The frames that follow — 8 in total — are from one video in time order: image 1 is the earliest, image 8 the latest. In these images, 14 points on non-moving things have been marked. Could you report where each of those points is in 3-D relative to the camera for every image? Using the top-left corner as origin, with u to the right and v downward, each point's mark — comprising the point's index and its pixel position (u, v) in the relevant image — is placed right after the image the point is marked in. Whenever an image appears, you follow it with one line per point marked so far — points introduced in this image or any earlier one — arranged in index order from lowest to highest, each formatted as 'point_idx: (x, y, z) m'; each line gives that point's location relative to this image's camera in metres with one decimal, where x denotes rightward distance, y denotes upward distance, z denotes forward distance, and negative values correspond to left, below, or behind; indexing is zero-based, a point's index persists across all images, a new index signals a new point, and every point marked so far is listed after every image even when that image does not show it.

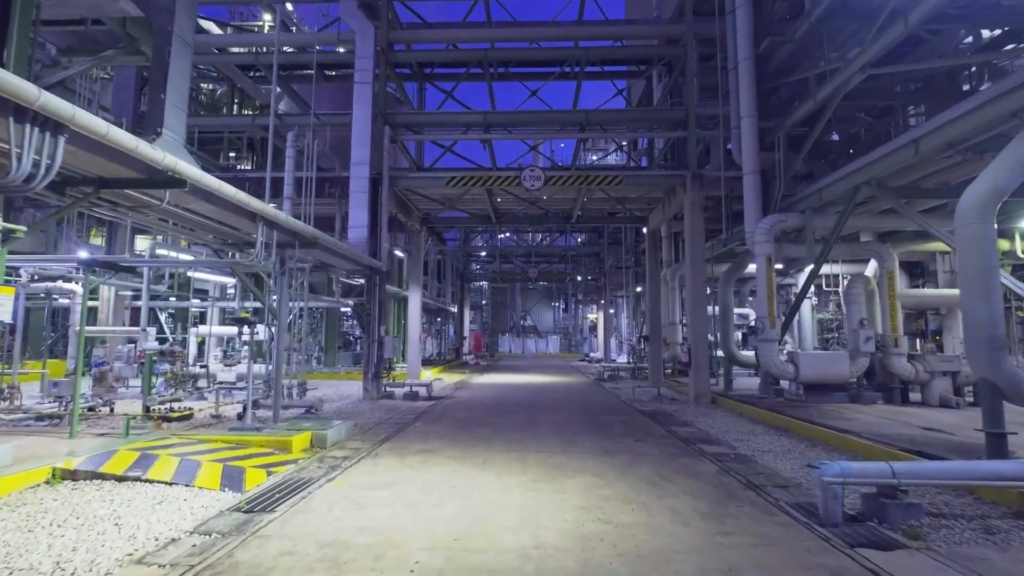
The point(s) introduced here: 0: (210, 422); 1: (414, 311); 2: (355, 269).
0: (-4.9, -2.2, +8.5) m
1: (-3.0, -0.7, +15.9) m
2: (-3.4, +0.4, +11.3) m
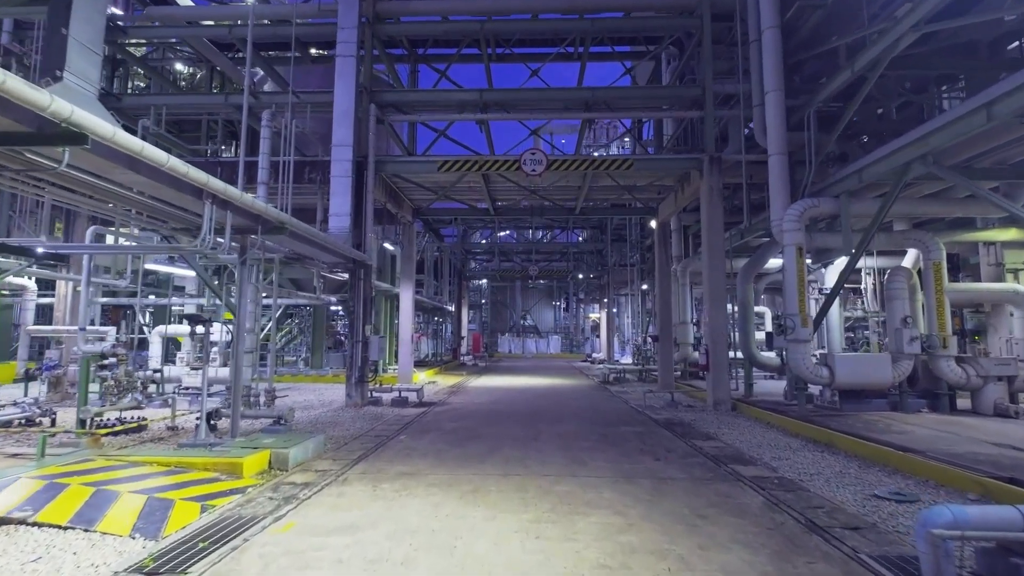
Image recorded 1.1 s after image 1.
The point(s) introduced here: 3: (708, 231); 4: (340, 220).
0: (-4.9, -2.1, +7.4) m
1: (-3.1, -0.6, +14.8) m
2: (-3.4, +0.5, +10.2) m
3: (+3.9, +1.1, +10.5) m
4: (-3.4, +1.3, +10.2) m
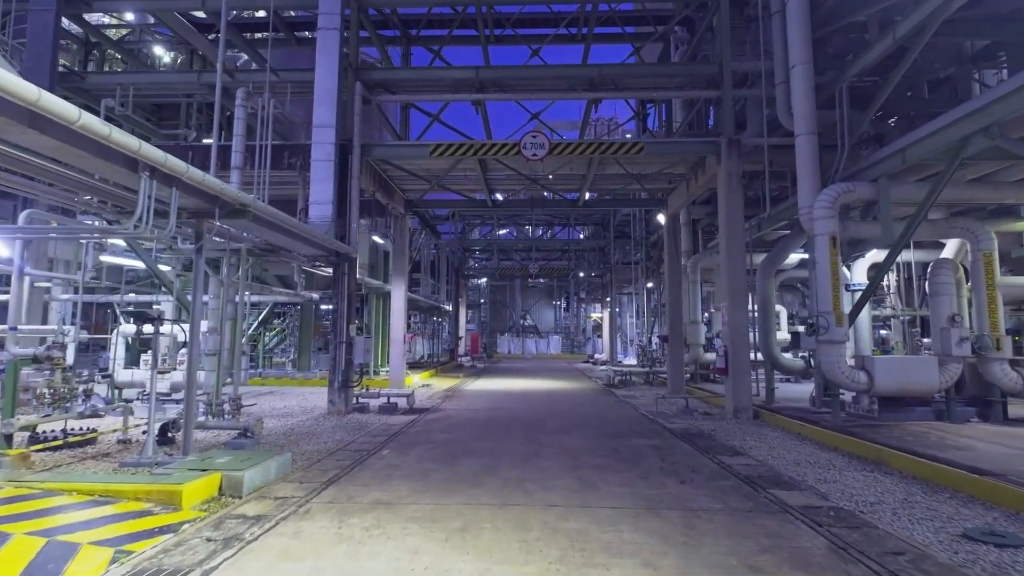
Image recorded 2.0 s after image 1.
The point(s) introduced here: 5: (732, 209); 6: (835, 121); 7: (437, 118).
0: (-4.9, -2.0, +6.4) m
1: (-3.1, -0.5, +13.8) m
2: (-3.5, +0.6, +9.3) m
3: (+3.9, +1.2, +9.6) m
4: (-3.4, +1.4, +9.3) m
5: (+4.0, +1.4, +9.6) m
6: (+5.5, +2.8, +8.9) m
7: (-1.7, +3.8, +11.8) m
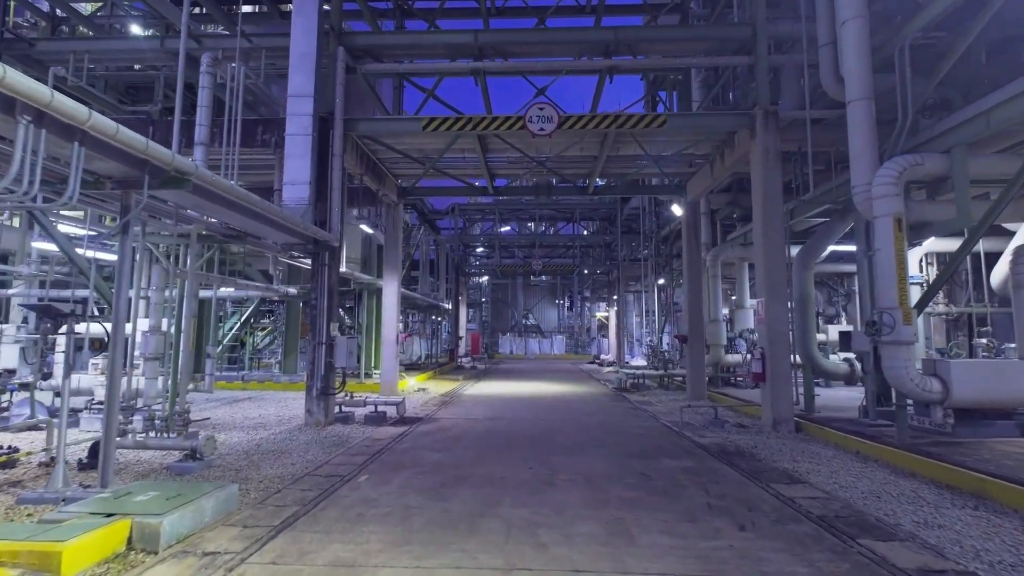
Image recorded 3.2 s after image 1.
0: (-4.9, -1.9, +5.2) m
1: (-3.0, -0.4, +12.6) m
2: (-3.4, +0.7, +8.1) m
3: (+4.0, +1.3, +8.3) m
4: (-3.3, +1.5, +8.1) m
5: (+4.1, +1.5, +8.3) m
6: (+5.6, +2.9, +7.7) m
7: (-1.6, +4.0, +10.6) m
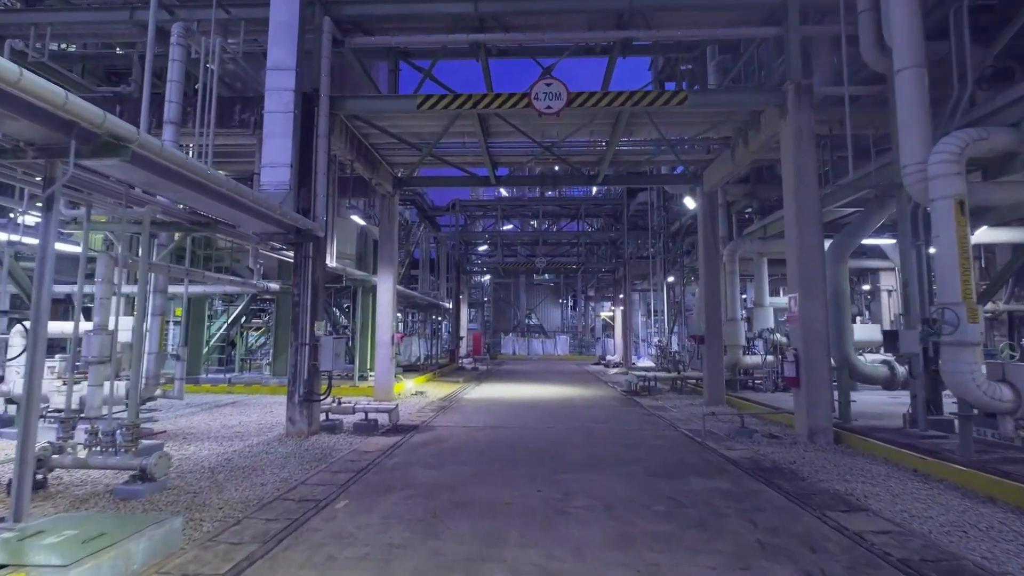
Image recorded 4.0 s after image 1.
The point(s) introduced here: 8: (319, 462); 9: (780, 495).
0: (-4.8, -1.8, +4.4) m
1: (-2.9, -0.4, +11.8) m
2: (-3.3, +0.8, +7.3) m
3: (+4.0, +1.4, +7.5) m
4: (-3.3, +1.6, +7.2) m
5: (+4.1, +1.6, +7.5) m
6: (+5.6, +3.0, +6.8) m
7: (-1.5, +4.0, +9.8) m
8: (-2.3, -2.1, +6.1) m
9: (+2.5, -1.9, +4.9) m
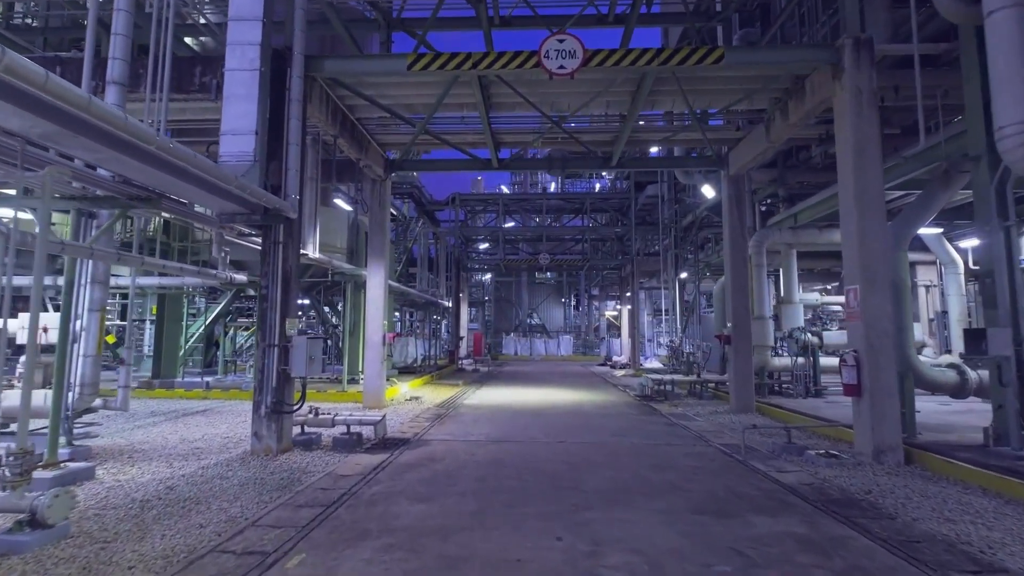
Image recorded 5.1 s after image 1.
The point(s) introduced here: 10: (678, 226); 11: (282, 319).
0: (-4.7, -1.7, +3.2) m
1: (-2.8, -0.2, +10.6) m
2: (-3.3, +0.9, +6.1) m
3: (+4.1, +1.5, +6.3) m
4: (-3.2, +1.7, +6.1) m
5: (+4.2, +1.7, +6.3) m
6: (+5.7, +3.1, +5.6) m
7: (-1.5, +4.1, +8.6) m
8: (-2.2, -1.9, +5.0) m
9: (+2.6, -1.8, +3.7) m
10: (+5.8, +2.2, +18.3) m
11: (-2.8, -0.4, +6.5) m
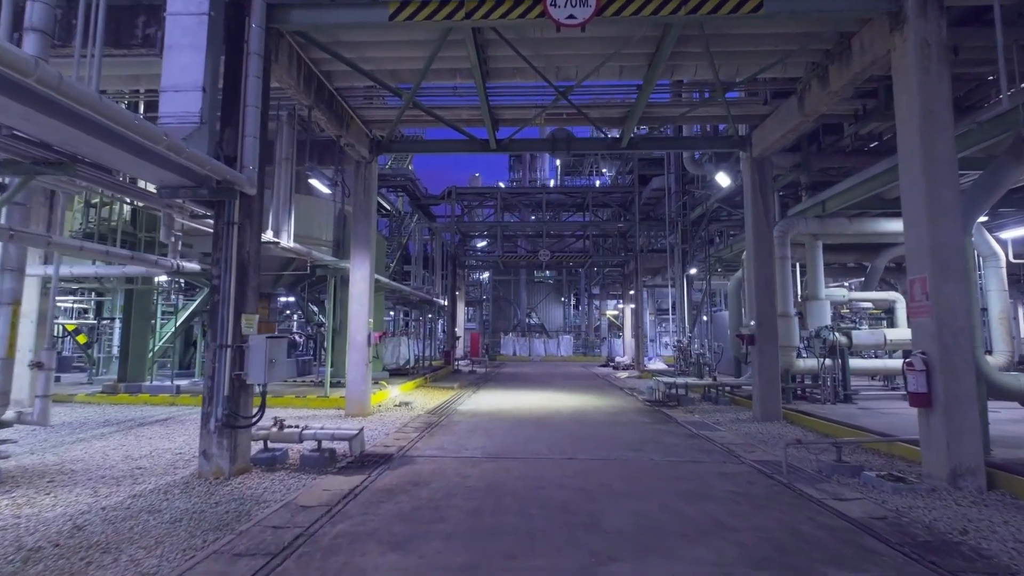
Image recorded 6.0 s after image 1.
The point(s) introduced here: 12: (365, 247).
0: (-4.7, -1.6, +2.2) m
1: (-2.8, -0.1, +9.6) m
2: (-3.2, +1.0, +5.0) m
3: (+4.1, +1.6, +5.3) m
4: (-3.2, +1.8, +5.0) m
5: (+4.2, +1.8, +5.3) m
6: (+5.7, +3.2, +4.6) m
7: (-1.5, +4.2, +7.6) m
8: (-2.2, -1.8, +3.9) m
9: (+2.6, -1.7, +2.7) m
10: (+5.8, +2.3, +17.3) m
11: (-2.8, -0.2, +5.4) m
12: (-2.7, +0.8, +9.6) m
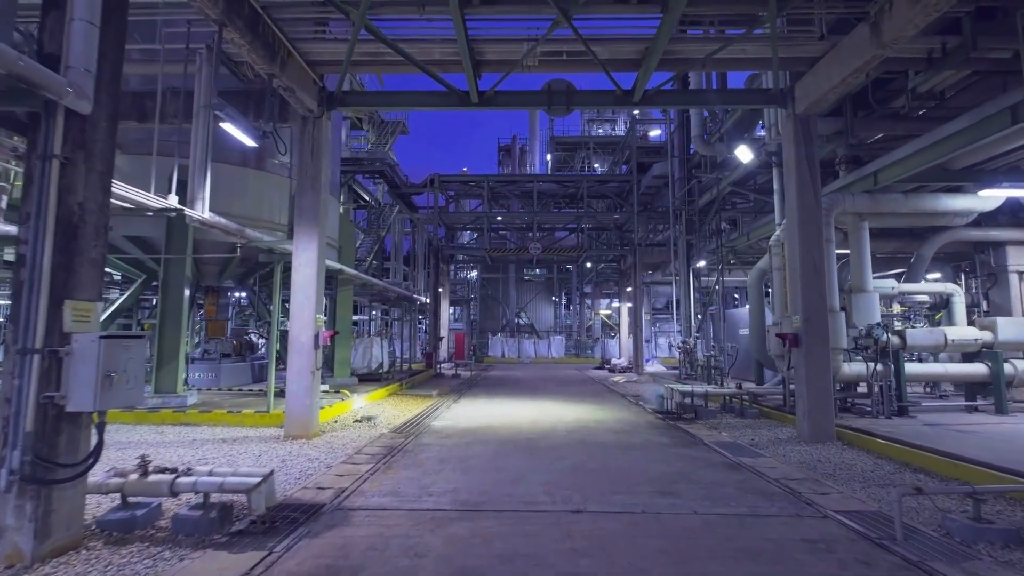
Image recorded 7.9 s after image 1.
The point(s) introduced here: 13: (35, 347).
0: (-4.8, -1.4, +0.2) m
1: (-3.1, 0.0, +7.6) m
2: (-3.4, +1.2, +3.1) m
3: (+4.0, +1.8, +3.5) m
4: (-3.3, +2.0, +3.0) m
5: (+4.1, +2.0, +3.5) m
6: (+5.6, +3.4, +2.8) m
7: (-1.6, +4.4, +5.6) m
8: (-2.3, -1.6, +2.0) m
9: (+2.5, -1.5, +0.8) m
10: (+5.4, +2.4, +15.5) m
11: (-3.0, -0.1, +3.5) m
12: (-2.9, +0.9, +7.6) m
13: (-3.0, -0.4, +3.4) m
